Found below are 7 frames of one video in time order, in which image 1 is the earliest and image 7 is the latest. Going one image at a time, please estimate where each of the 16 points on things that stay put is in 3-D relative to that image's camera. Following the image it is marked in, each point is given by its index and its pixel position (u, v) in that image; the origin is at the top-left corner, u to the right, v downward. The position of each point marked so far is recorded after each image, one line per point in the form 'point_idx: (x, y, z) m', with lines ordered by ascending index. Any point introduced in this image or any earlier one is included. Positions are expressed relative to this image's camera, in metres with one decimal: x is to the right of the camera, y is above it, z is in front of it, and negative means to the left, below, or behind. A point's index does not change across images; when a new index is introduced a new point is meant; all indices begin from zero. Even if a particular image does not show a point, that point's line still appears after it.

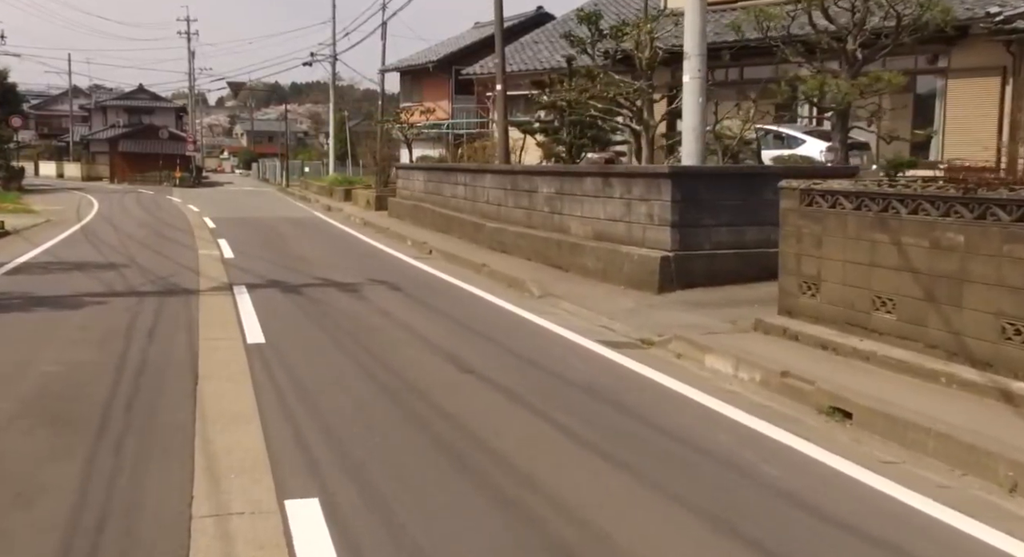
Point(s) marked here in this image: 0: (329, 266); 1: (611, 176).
0: (-2.6, +0.2, +17.7) m
1: (+1.3, +1.3, +15.9) m
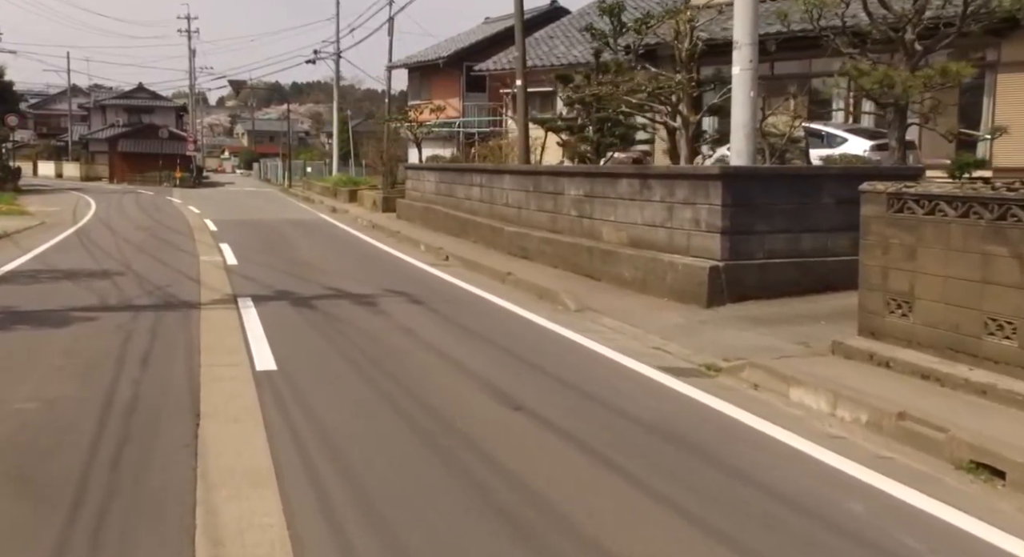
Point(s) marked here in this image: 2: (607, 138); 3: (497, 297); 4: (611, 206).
0: (-2.2, 0.0, +16.4) m
1: (+1.6, +1.2, +14.6) m
2: (+1.5, +2.2, +19.2) m
3: (-0.2, -0.2, +14.0) m
4: (+1.3, +0.9, +16.0) m
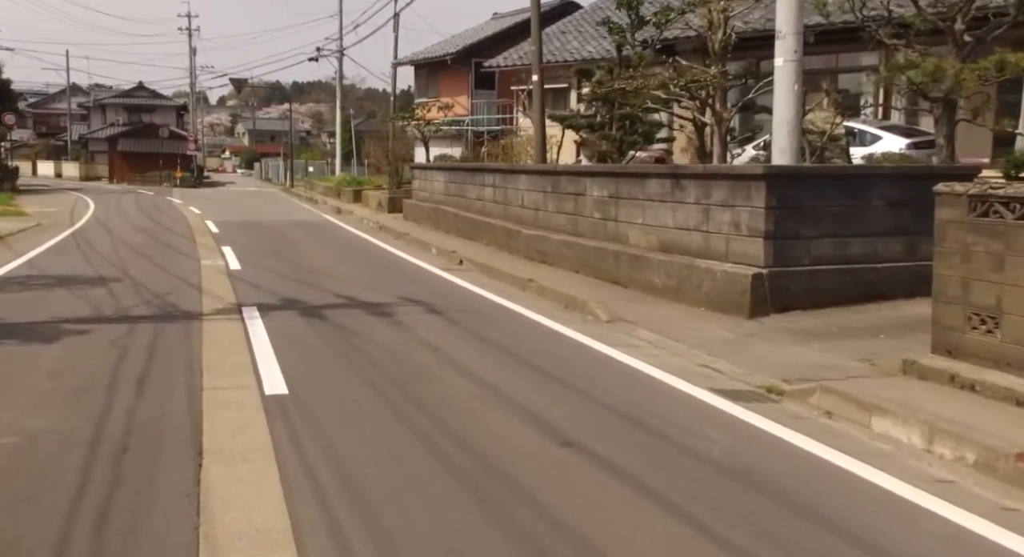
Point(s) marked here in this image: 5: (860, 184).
0: (-2.0, 0.0, +15.5) m
1: (+1.9, +1.1, +13.6) m
2: (+1.8, +2.1, +18.3) m
3: (+0.1, -0.3, +13.1) m
4: (+1.6, +0.9, +15.0) m
5: (+3.5, +0.9, +12.3) m
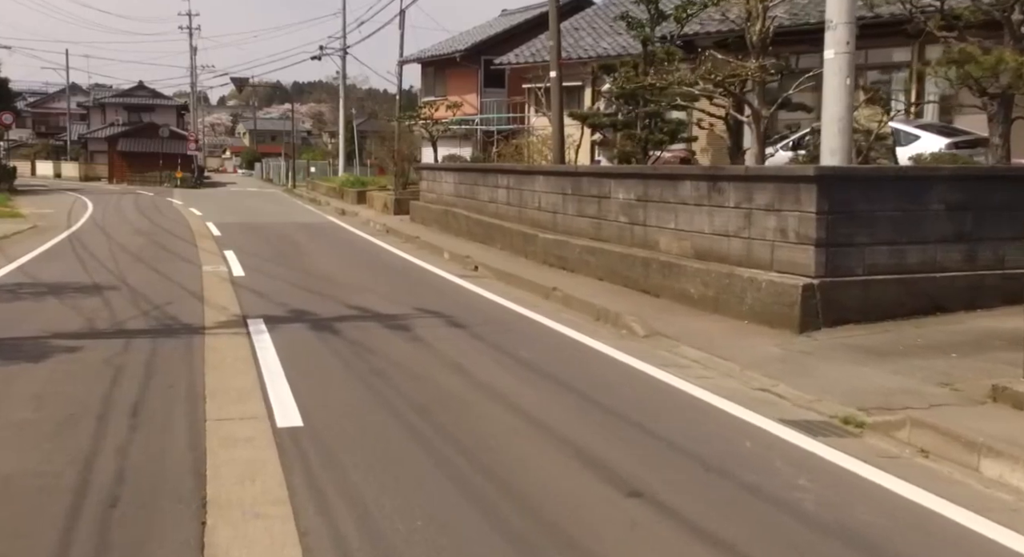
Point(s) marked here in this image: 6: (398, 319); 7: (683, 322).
0: (-1.7, -0.1, +14.5) m
1: (+2.2, +1.0, +12.7) m
2: (+2.0, +2.0, +17.3) m
3: (+0.4, -0.4, +12.1) m
4: (+1.8, +0.8, +14.1) m
5: (+3.7, +0.8, +11.3) m
6: (-1.1, -0.4, +12.0) m
7: (+1.6, -0.4, +11.6) m
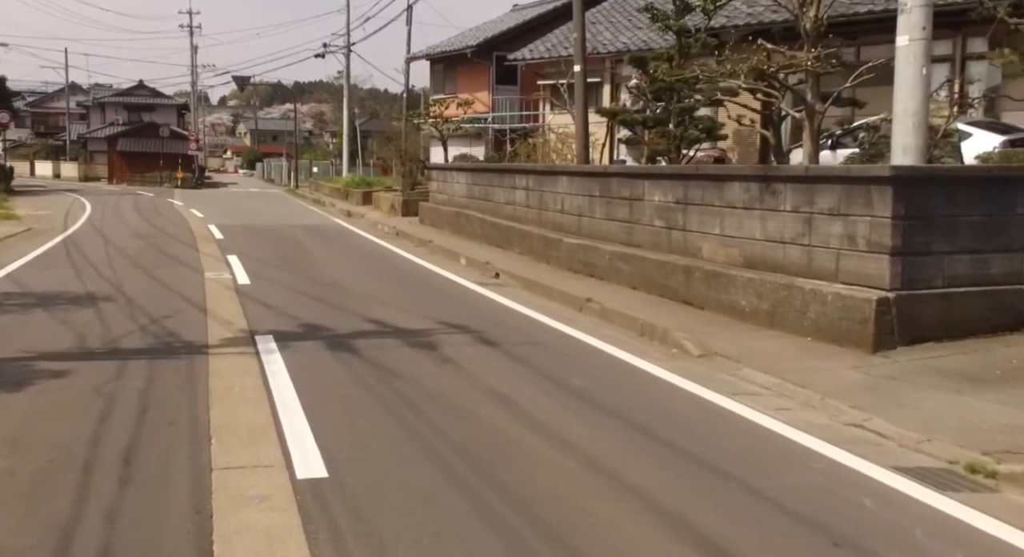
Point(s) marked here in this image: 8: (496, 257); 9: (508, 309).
0: (-1.4, -0.2, +13.3) m
1: (+2.5, +0.9, +11.5) m
2: (+2.3, +1.9, +16.1) m
3: (+0.7, -0.5, +10.9) m
4: (+2.1, +0.7, +12.9) m
5: (+4.0, +0.7, +10.1) m
6: (-0.8, -0.5, +10.9) m
7: (+1.9, -0.5, +10.4) m
8: (-0.3, +0.3, +19.3) m
9: (0.0, -0.3, +12.8) m
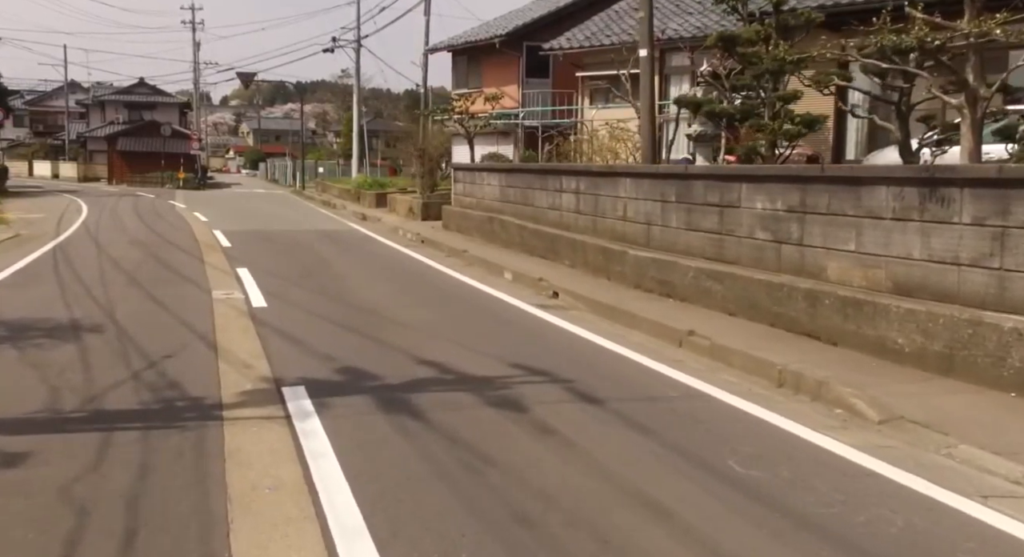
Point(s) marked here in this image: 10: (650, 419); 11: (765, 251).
0: (-0.7, -0.5, +10.8) m
1: (+3.2, +0.7, +9.0) m
2: (+3.1, +1.7, +13.6) m
3: (+1.4, -0.7, +8.4) m
4: (+2.8, +0.4, +10.4) m
5: (+4.7, +0.5, +7.6) m
6: (-0.1, -0.7, +8.3) m
7: (+2.6, -0.7, +7.9) m
8: (+0.5, +0.1, +16.7) m
9: (+0.7, -0.5, +10.3) m
10: (+0.9, -0.8, +7.4) m
11: (+2.5, +0.3, +11.9) m
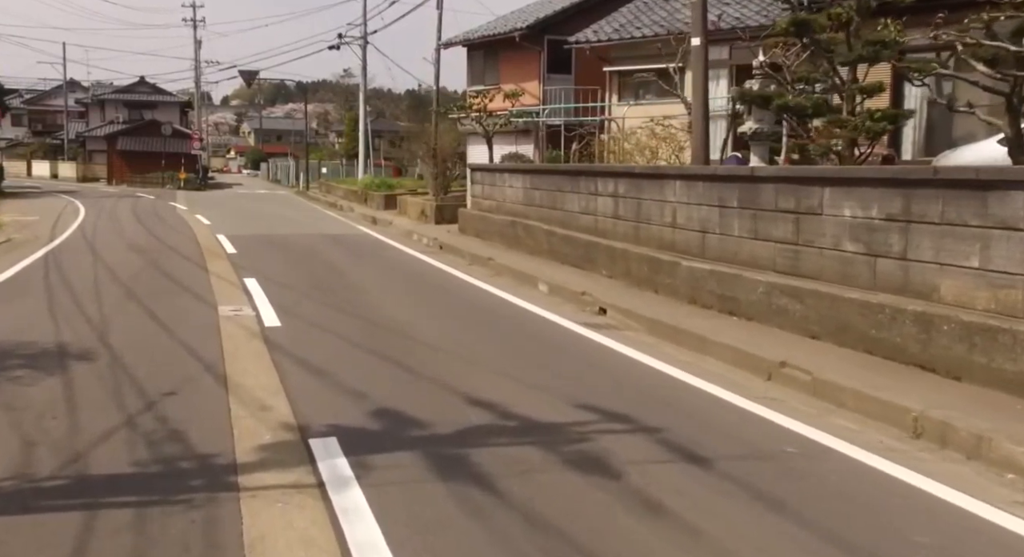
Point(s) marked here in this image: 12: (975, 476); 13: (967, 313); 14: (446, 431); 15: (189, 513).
0: (-0.3, -0.6, +9.2) m
1: (+3.6, +0.5, +7.4) m
2: (+3.5, +1.5, +12.0) m
3: (+1.8, -0.9, +6.8) m
4: (+3.3, +0.3, +8.8) m
5: (+5.2, +0.3, +6.0) m
6: (+0.4, -0.9, +6.8) m
7: (+3.1, -0.9, +6.3) m
8: (+0.9, -0.1, +15.2) m
9: (+1.1, -0.7, +8.7) m
10: (+1.3, -1.0, +5.9) m
11: (+2.9, +0.1, +10.4) m
12: (+2.4, -1.0, +6.1) m
13: (+3.2, -0.2, +8.7) m
14: (-0.4, -0.9, +7.0) m
15: (-1.4, -1.0, +5.5) m
